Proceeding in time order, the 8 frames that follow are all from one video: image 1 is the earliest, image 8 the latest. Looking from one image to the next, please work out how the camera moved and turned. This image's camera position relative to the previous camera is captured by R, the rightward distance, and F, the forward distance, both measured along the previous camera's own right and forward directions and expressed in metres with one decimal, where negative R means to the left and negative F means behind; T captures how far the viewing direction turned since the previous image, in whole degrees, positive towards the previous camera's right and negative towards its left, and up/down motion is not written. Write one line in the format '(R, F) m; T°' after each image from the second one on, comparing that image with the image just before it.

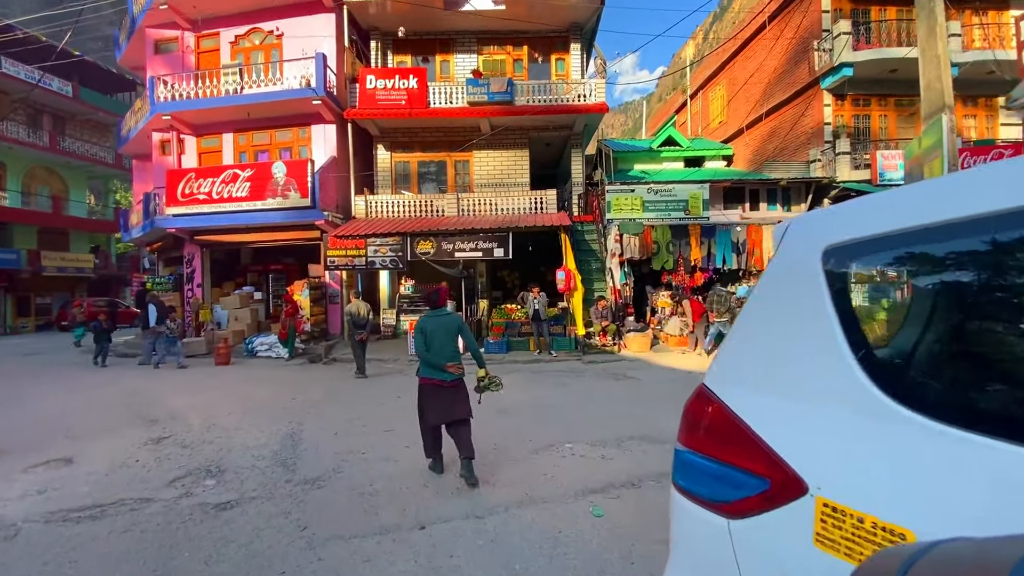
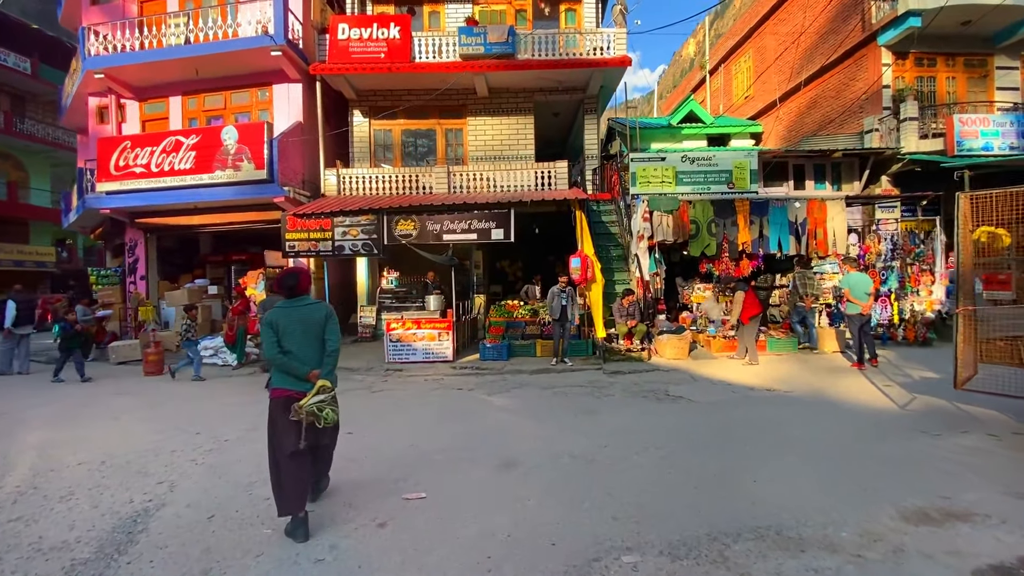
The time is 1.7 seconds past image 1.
(0.0, +2.7) m; 0°
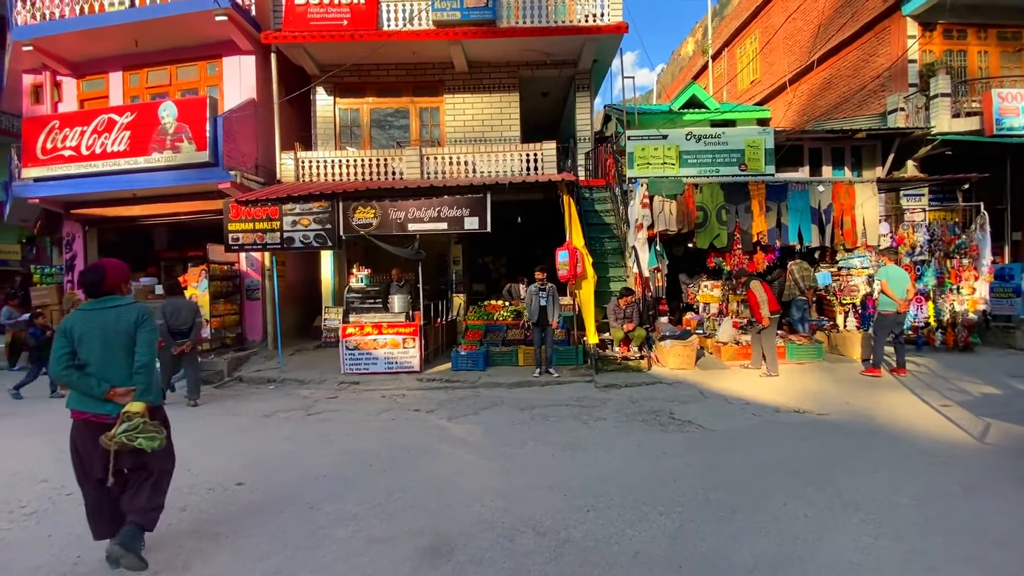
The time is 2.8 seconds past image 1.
(+0.4, +1.5) m; 0°
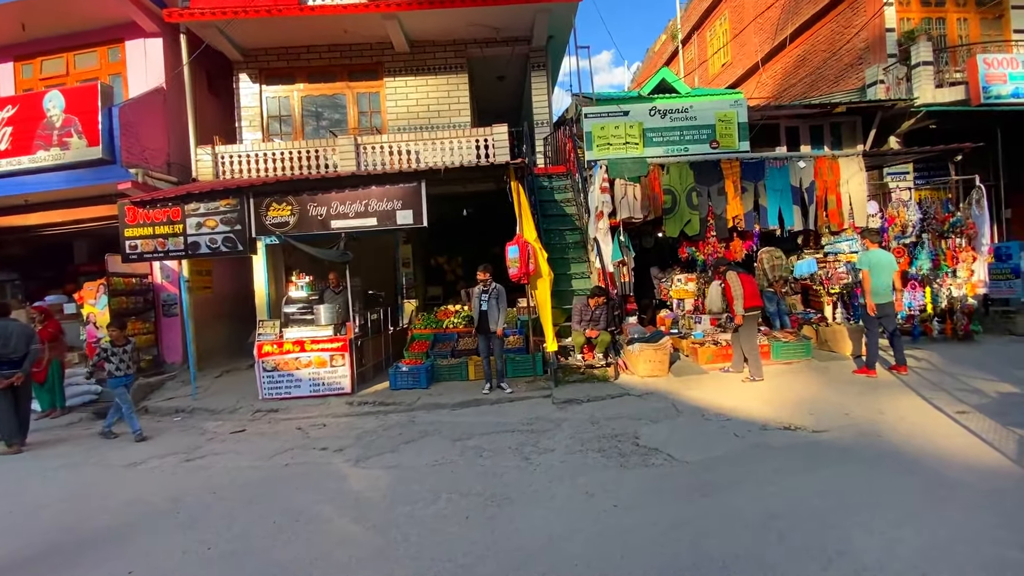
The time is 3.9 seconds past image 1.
(+0.7, +1.2) m; +2°
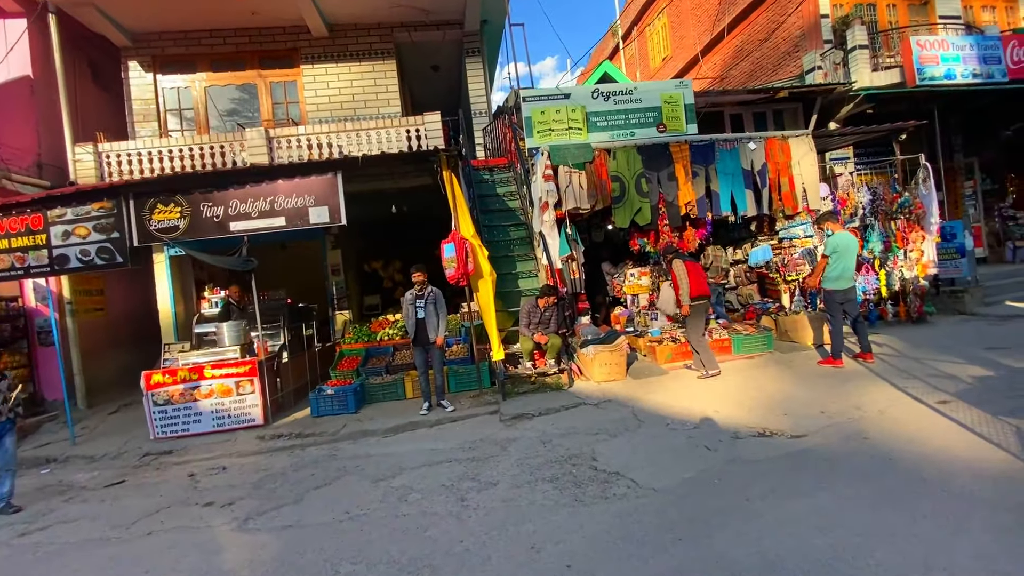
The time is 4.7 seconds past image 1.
(+0.3, +0.9) m; +5°
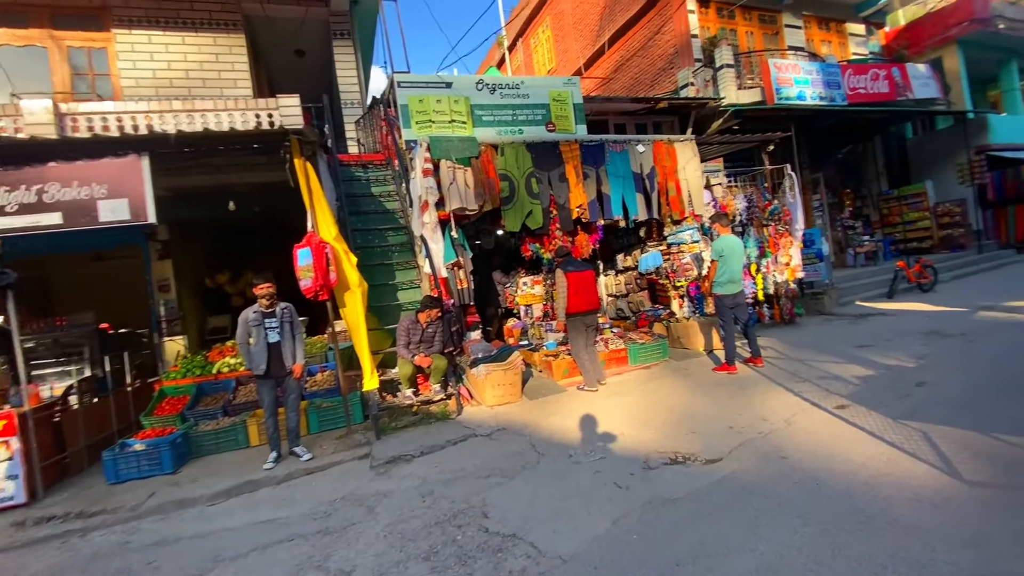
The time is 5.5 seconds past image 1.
(+0.2, +0.9) m; +13°
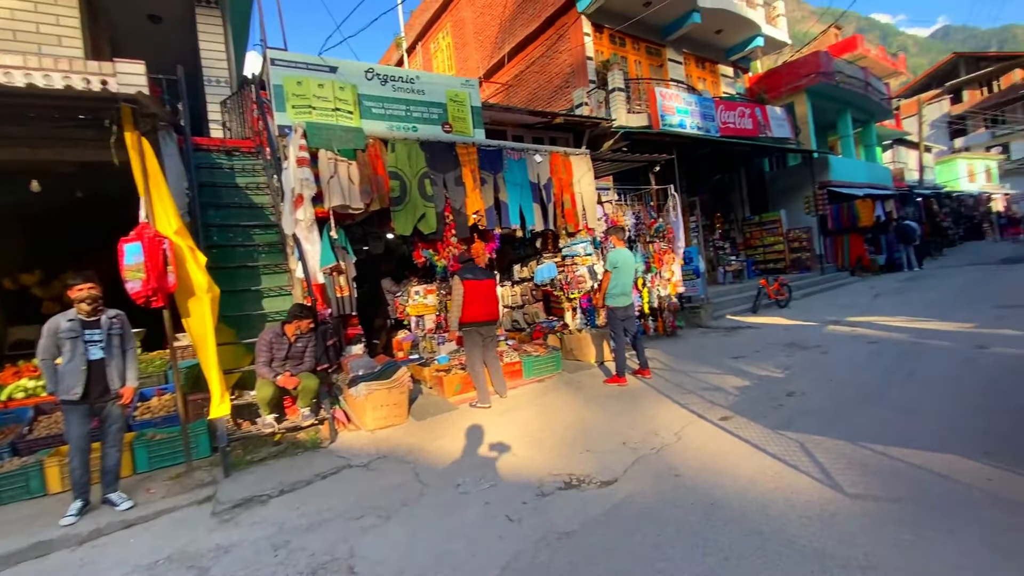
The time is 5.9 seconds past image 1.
(+0.1, +0.4) m; +12°
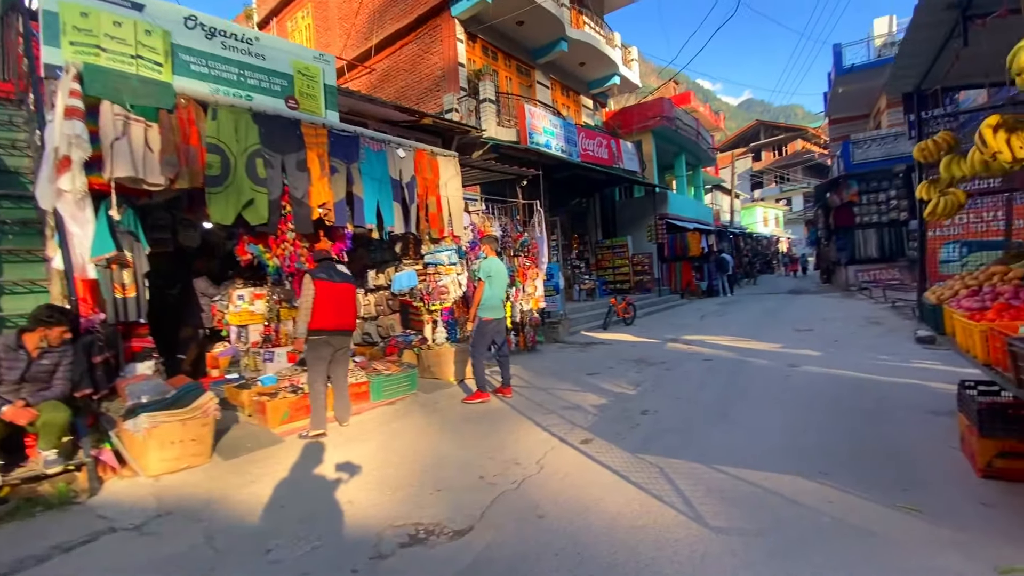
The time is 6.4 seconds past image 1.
(+0.1, +0.5) m; +16°
